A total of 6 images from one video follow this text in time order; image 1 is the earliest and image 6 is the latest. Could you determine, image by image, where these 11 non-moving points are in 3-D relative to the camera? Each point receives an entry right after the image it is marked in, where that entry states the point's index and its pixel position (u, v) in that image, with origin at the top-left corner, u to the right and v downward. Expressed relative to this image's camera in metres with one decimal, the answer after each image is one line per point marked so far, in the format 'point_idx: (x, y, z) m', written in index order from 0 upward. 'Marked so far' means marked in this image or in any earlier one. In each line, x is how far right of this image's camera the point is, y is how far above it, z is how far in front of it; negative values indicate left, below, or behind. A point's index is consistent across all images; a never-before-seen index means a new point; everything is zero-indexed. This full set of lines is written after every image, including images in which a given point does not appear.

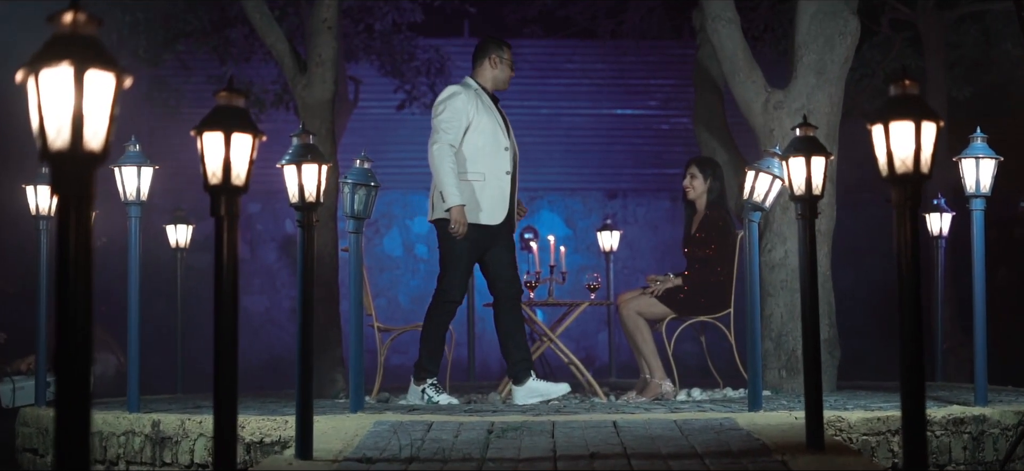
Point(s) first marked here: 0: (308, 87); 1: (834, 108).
0: (-1.6, +1.1, +8.9) m
1: (+2.2, +0.9, +8.2) m
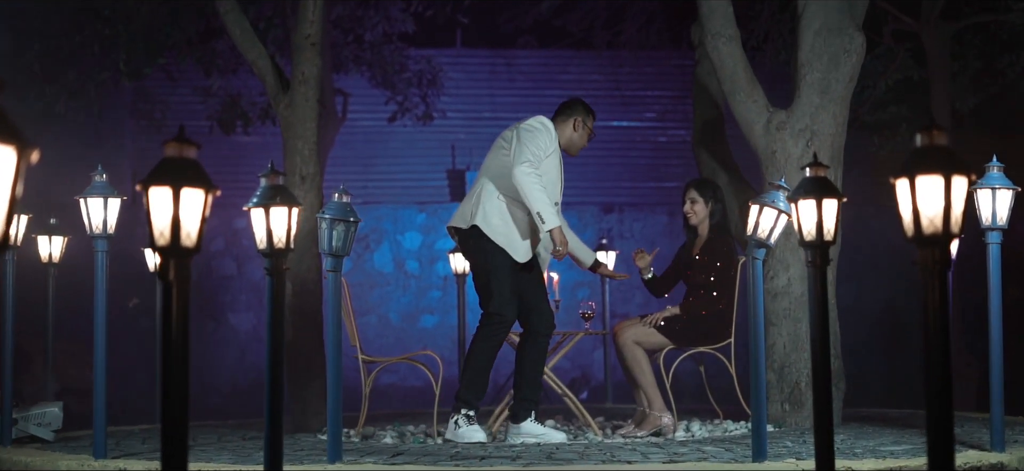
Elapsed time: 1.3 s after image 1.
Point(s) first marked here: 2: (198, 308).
0: (-1.6, +0.9, +8.6) m
1: (+2.2, +0.7, +7.8) m
2: (-3.7, -0.8, +13.8) m
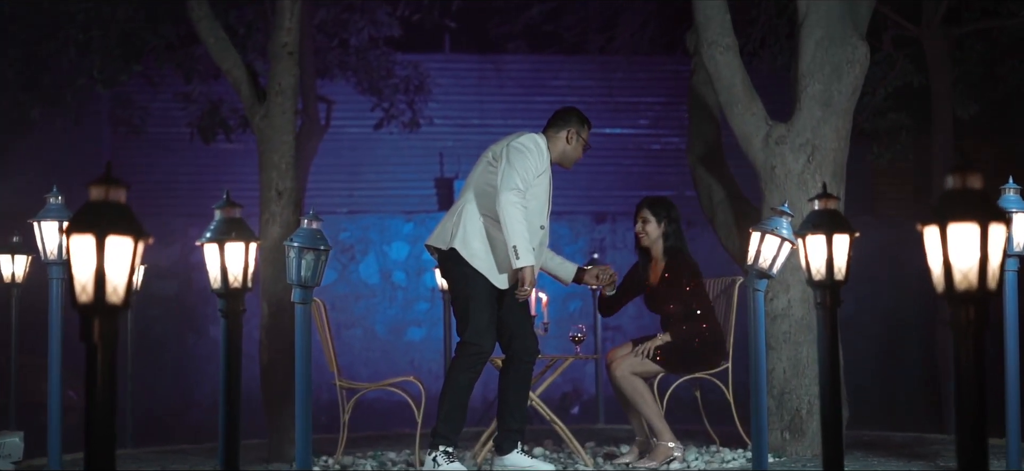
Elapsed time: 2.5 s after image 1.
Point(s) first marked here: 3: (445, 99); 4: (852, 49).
0: (-1.7, +0.8, +8.2) m
1: (+2.1, +0.6, +7.5) m
2: (-3.8, -1.0, +13.4) m
3: (-0.8, +1.6, +13.5) m
4: (+2.1, +1.2, +7.4) m
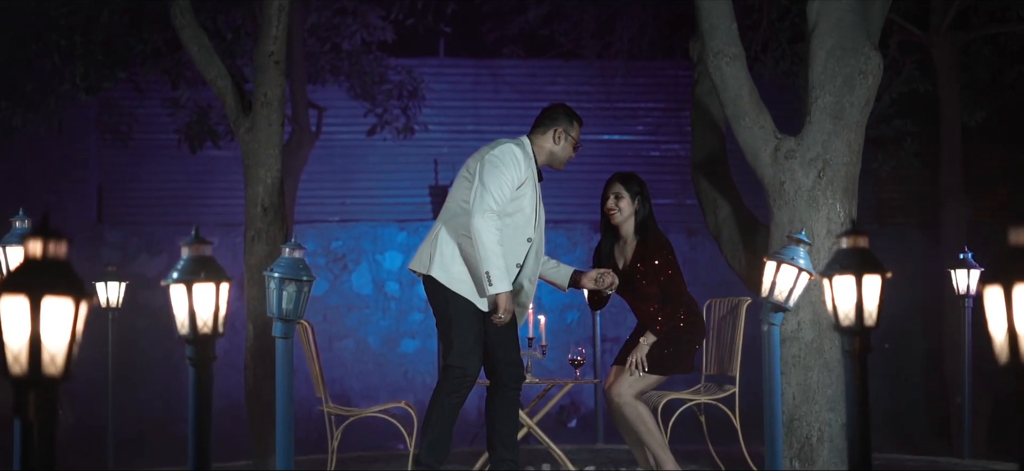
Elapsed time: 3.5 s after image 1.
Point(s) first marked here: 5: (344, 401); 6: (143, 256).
0: (-1.7, +0.7, +7.8) m
1: (+2.1, +0.5, +7.1) m
2: (-3.9, -1.1, +13.1) m
3: (-0.8, +1.5, +13.2) m
4: (+2.1, +1.1, +7.1) m
5: (-1.8, -1.8, +13.0) m
6: (-4.1, -0.2, +13.1) m
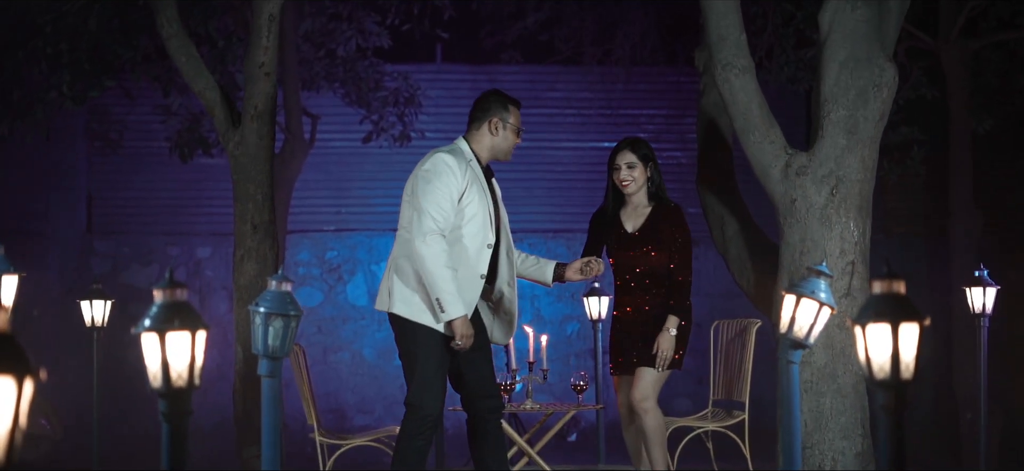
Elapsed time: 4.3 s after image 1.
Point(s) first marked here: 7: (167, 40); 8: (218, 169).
0: (-1.7, +0.6, +7.5) m
1: (+2.1, +0.4, +6.9) m
2: (-3.9, -1.2, +12.8) m
3: (-0.8, +1.3, +12.9) m
4: (+2.1, +1.0, +6.8) m
5: (-1.9, -1.9, +12.7) m
6: (-4.1, -0.3, +12.8) m
7: (-2.2, +1.3, +7.6) m
8: (-3.2, +0.7, +12.8) m
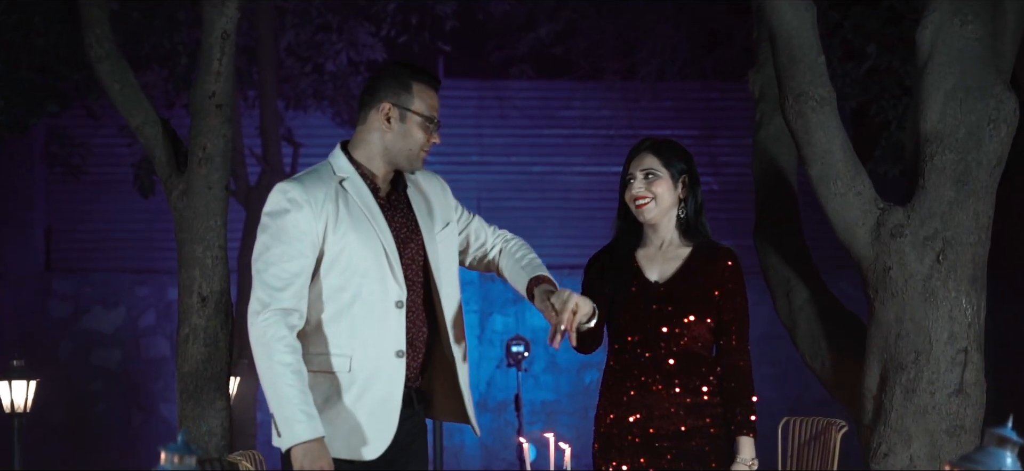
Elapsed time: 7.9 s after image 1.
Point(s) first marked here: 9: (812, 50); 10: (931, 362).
0: (-1.7, +0.2, +6.1) m
1: (+2.1, 0.0, +5.4) m
2: (-3.8, -1.6, +11.3) m
3: (-0.7, +1.0, +11.4) m
4: (+2.2, +0.6, +5.3) m
5: (-1.7, -2.3, +11.2) m
6: (-4.0, -0.7, +11.4) m
7: (-2.2, +0.9, +6.1) m
8: (-3.1, +0.3, +11.4) m
9: (+1.4, +0.9, +5.5) m
10: (+1.9, -0.6, +5.3) m
